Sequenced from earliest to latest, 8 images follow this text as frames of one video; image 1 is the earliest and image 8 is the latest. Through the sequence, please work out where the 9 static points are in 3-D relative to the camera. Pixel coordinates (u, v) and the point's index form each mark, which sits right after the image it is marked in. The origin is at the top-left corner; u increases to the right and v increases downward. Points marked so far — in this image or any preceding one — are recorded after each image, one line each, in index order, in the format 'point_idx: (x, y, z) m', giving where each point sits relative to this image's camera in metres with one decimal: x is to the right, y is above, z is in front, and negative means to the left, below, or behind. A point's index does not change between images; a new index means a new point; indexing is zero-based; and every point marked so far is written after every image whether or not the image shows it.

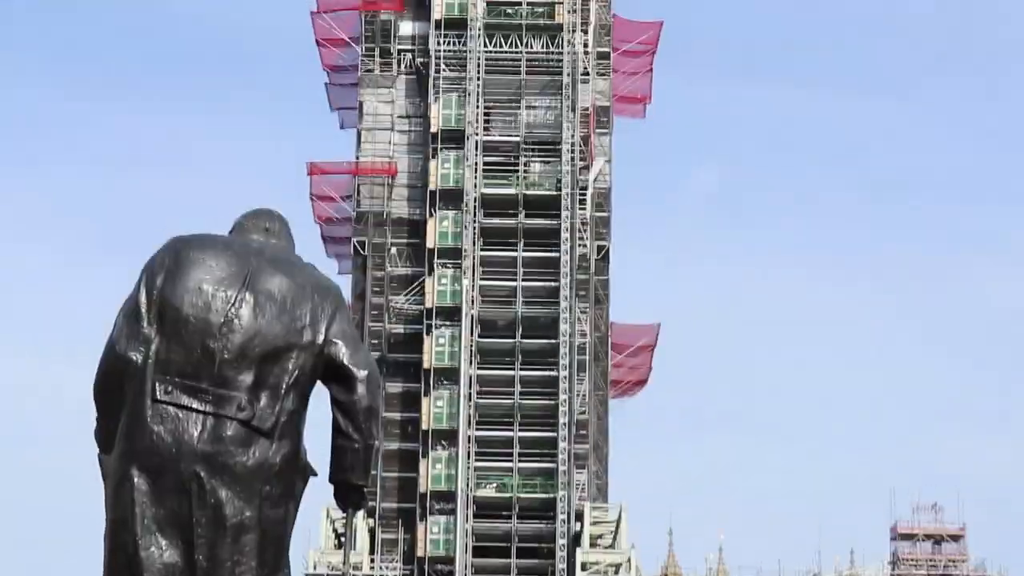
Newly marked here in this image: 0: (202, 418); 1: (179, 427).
0: (-1.6, -0.7, +8.2) m
1: (-1.7, -0.7, +8.2) m
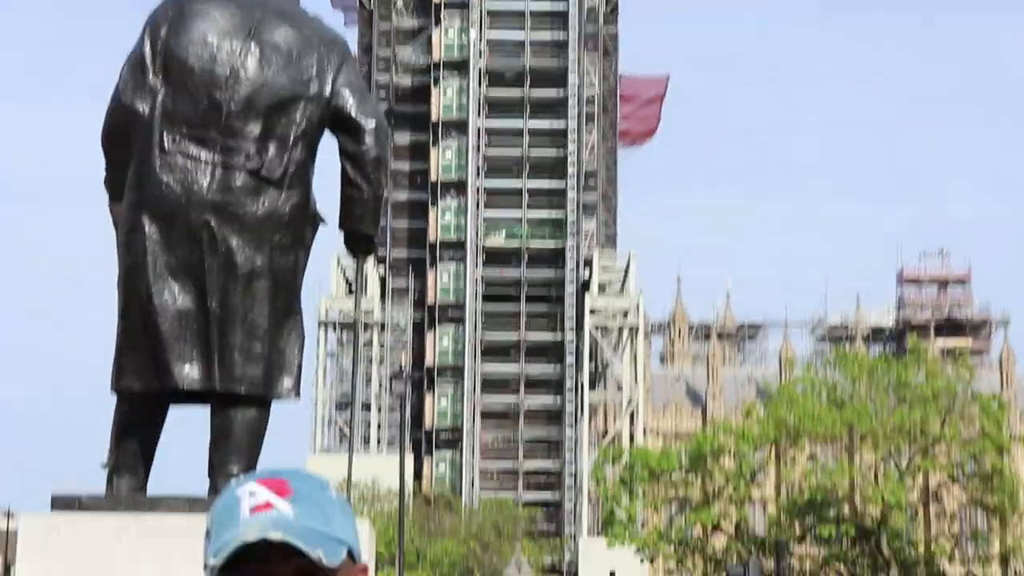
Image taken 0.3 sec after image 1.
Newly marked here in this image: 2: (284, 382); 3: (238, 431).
0: (-1.6, +0.6, +8.3) m
1: (-1.7, +0.6, +8.3) m
2: (-1.2, -0.5, +8.1) m
3: (-1.4, -0.7, +8.1) m
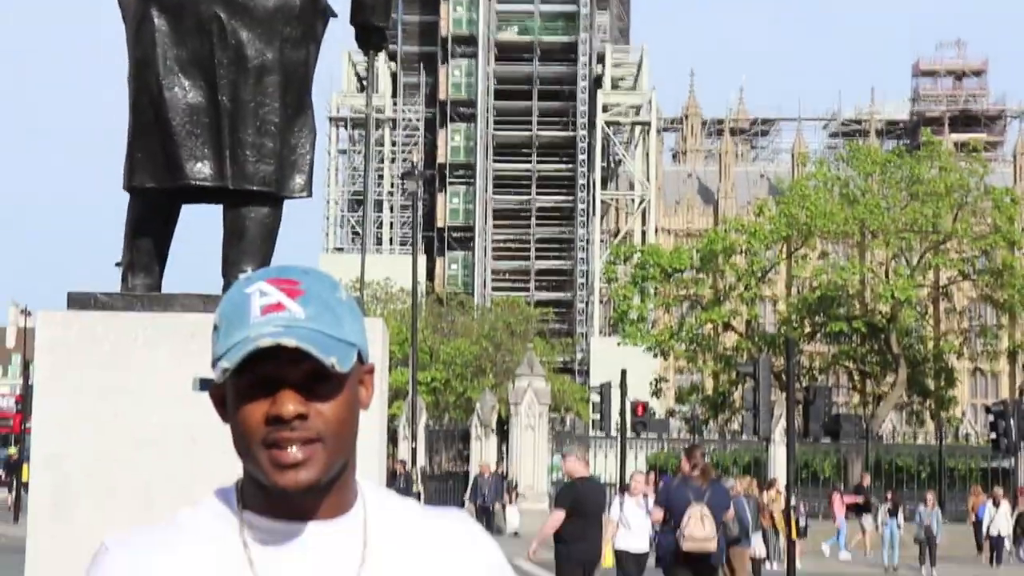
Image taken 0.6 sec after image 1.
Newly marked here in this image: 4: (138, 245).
0: (-1.5, +1.7, +8.1) m
1: (-1.7, +1.6, +8.1) m
2: (-1.1, +0.6, +8.1) m
3: (-1.3, +0.3, +8.1) m
4: (-1.9, +0.2, +8.1) m
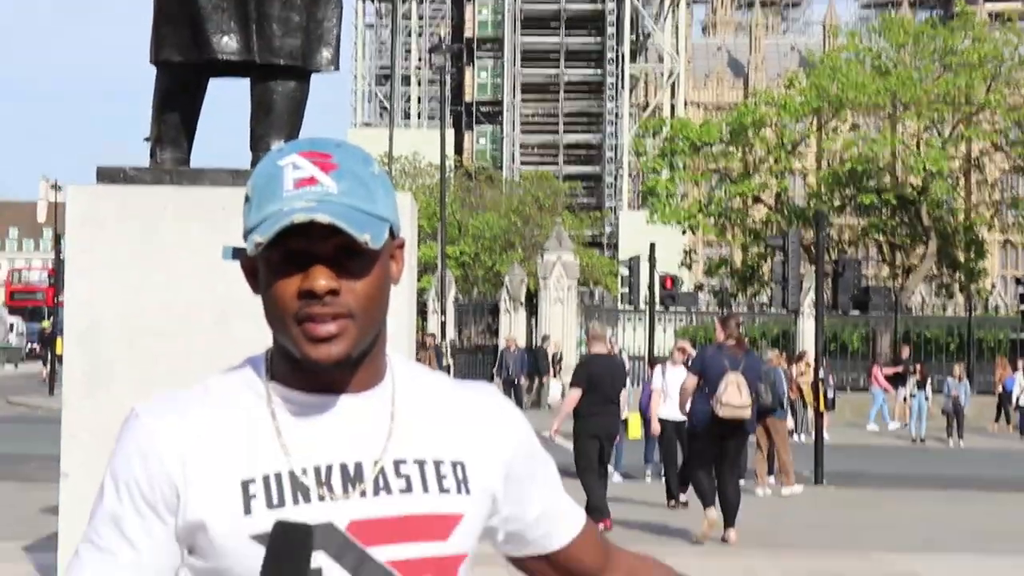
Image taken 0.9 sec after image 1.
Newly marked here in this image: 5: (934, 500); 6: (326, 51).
0: (-1.4, +2.3, +8.0) m
1: (-1.5, +2.3, +8.0) m
2: (-1.0, +1.2, +8.1) m
3: (-1.2, +1.0, +8.1) m
4: (-1.8, +0.9, +8.1) m
5: (+4.8, -2.5, +17.7) m
6: (-1.0, +1.2, +8.1) m
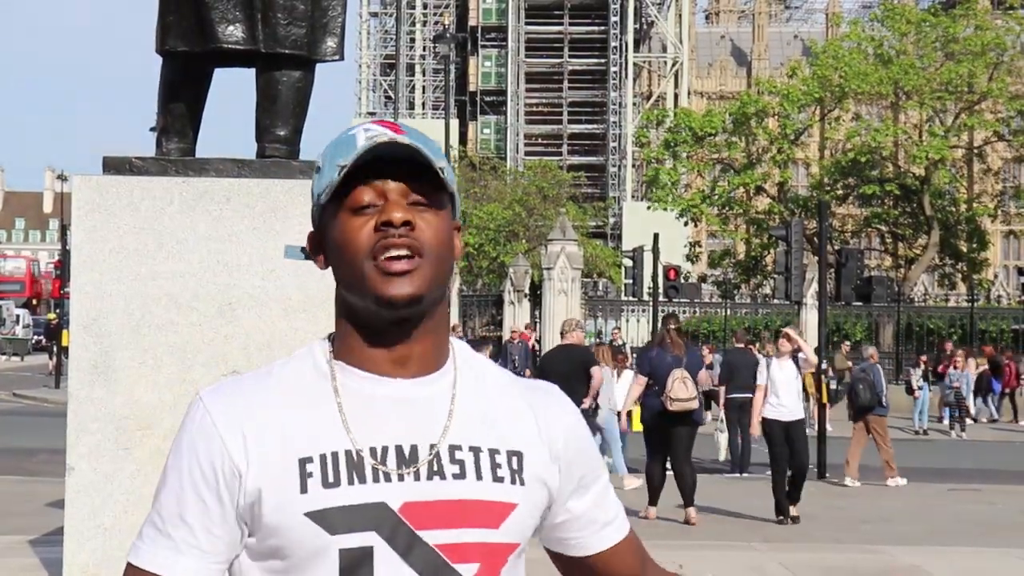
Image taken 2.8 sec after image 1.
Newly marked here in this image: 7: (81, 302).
0: (-1.4, +2.4, +8.0) m
1: (-1.5, +2.3, +8.0) m
2: (-1.0, +1.3, +8.1) m
3: (-1.2, +1.0, +8.1) m
4: (-1.8, +0.9, +8.1) m
5: (+4.8, -2.2, +17.8) m
6: (-0.9, +1.3, +8.1) m
7: (-2.2, -0.1, +7.8) m
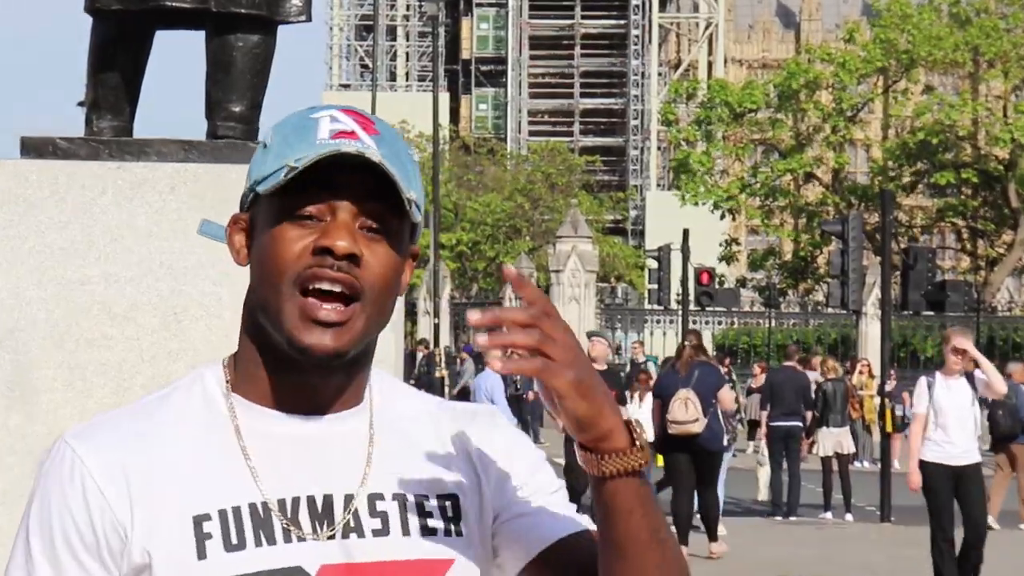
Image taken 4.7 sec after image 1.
0: (-1.4, +2.4, +6.7) m
1: (-1.5, +2.3, +6.7) m
2: (-0.9, +1.2, +6.8) m
3: (-1.2, +1.0, +6.8) m
4: (-1.8, +0.9, +6.8) m
5: (+4.9, -2.2, +16.4) m
6: (-0.9, +1.3, +6.8) m
7: (-2.2, -0.1, +6.5) m
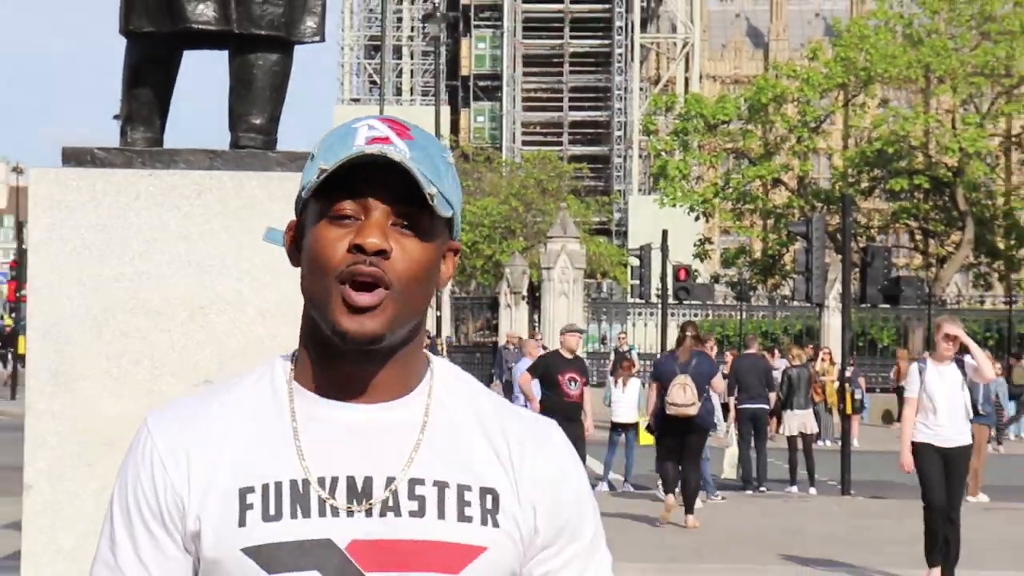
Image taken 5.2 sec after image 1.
0: (-1.4, +2.4, +7.3) m
1: (-1.5, +2.3, +7.3) m
2: (-1.0, +1.3, +7.4) m
3: (-1.2, +1.0, +7.5) m
4: (-1.8, +0.9, +7.5) m
5: (+4.8, -2.2, +17.1) m
6: (-1.0, +1.3, +7.4) m
7: (-2.2, -0.1, +7.2) m
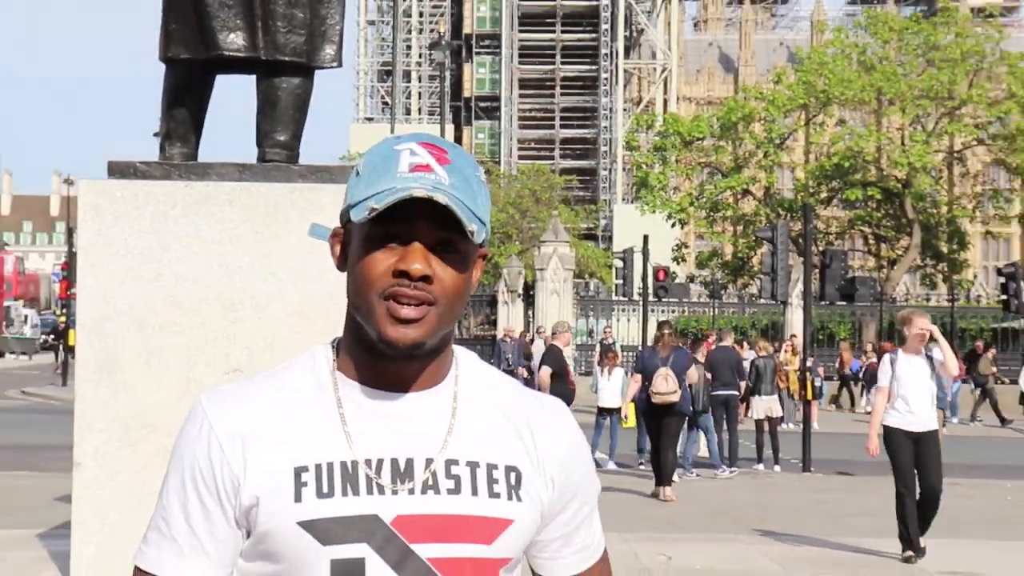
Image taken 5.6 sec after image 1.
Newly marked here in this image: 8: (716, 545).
0: (-1.4, +2.4, +8.2) m
1: (-1.5, +2.3, +8.2) m
2: (-1.0, +1.3, +8.3) m
3: (-1.2, +1.0, +8.3) m
4: (-1.8, +0.9, +8.3) m
5: (+4.7, -2.2, +18.1) m
6: (-1.0, +1.3, +8.3) m
7: (-2.2, -0.1, +8.0) m
8: (+1.6, -2.0, +12.1) m
